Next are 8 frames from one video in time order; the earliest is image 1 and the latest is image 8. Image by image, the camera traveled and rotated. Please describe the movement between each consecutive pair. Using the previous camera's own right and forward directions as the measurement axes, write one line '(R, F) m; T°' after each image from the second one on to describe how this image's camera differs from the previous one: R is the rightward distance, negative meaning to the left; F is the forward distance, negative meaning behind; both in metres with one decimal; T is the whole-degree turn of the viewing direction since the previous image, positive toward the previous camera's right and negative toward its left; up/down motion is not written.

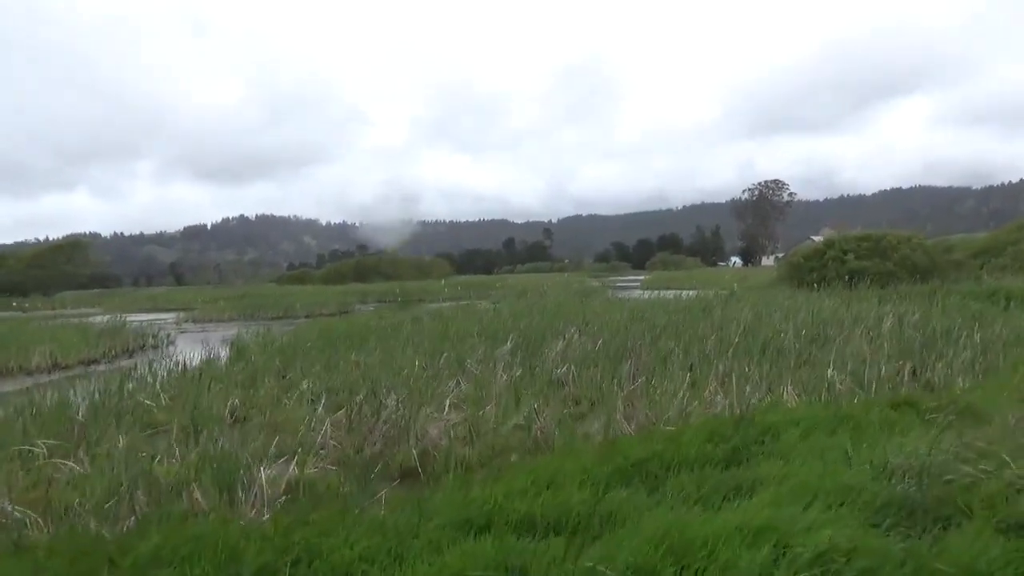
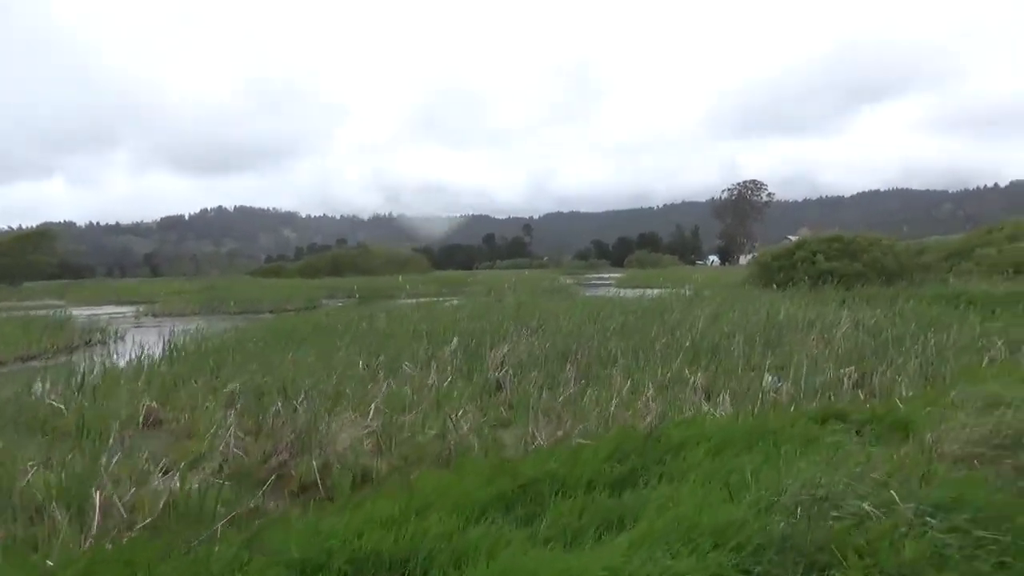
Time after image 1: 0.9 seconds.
(+0.5, +0.3) m; +1°
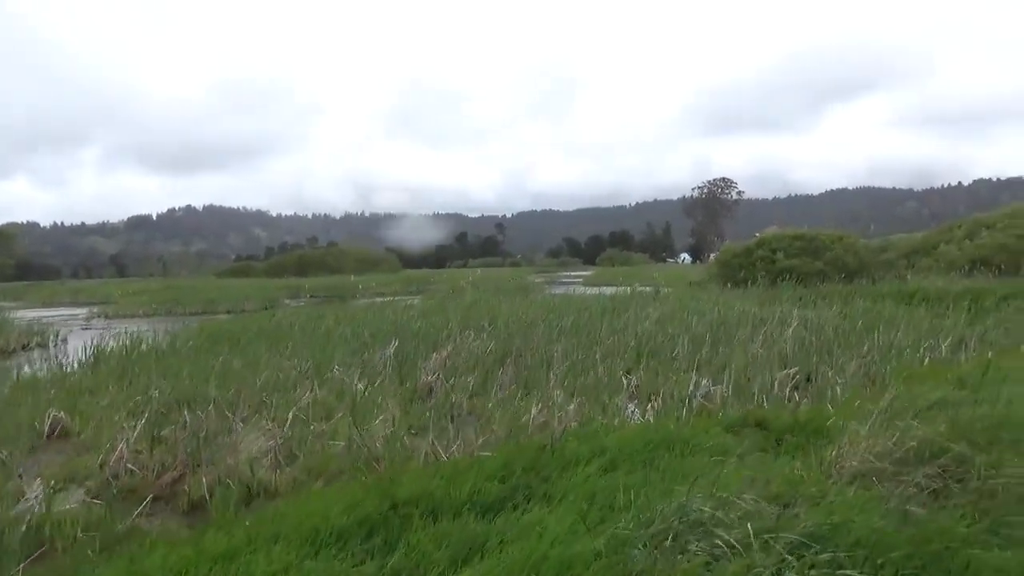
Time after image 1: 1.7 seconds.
(+0.4, +0.3) m; +2°
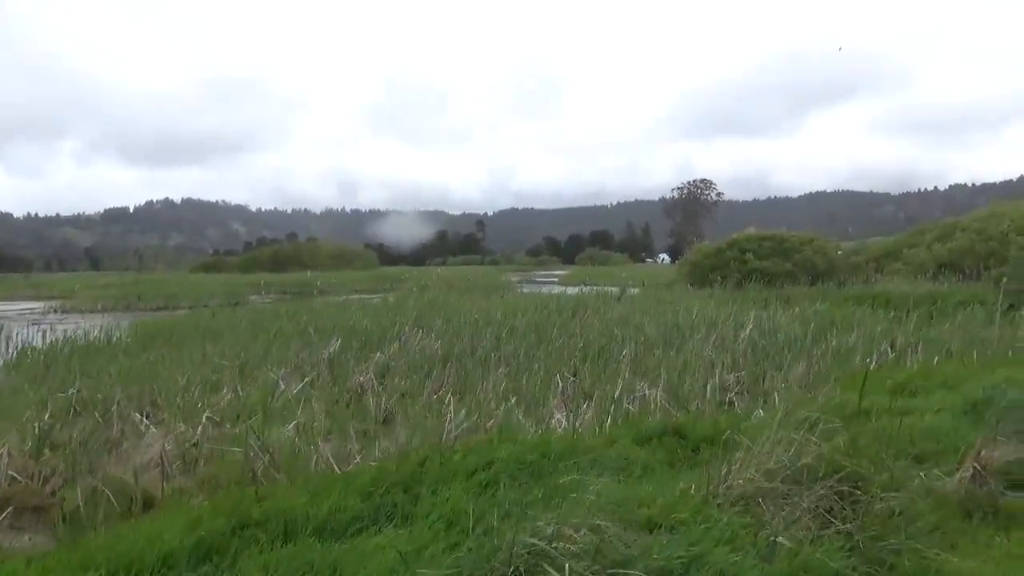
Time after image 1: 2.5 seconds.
(+0.4, +0.3) m; +1°
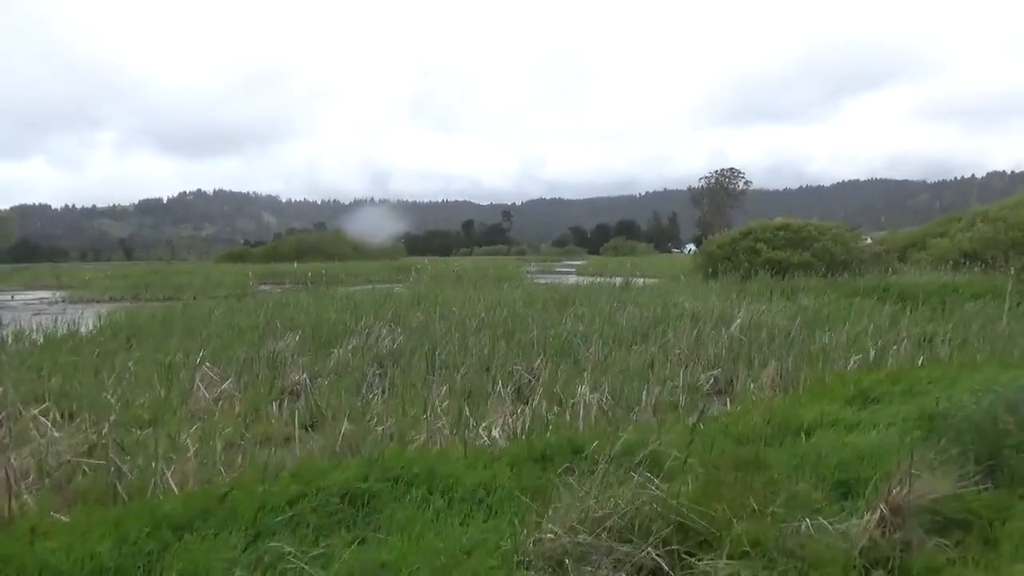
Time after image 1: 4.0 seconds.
(+0.8, +0.6) m; -2°
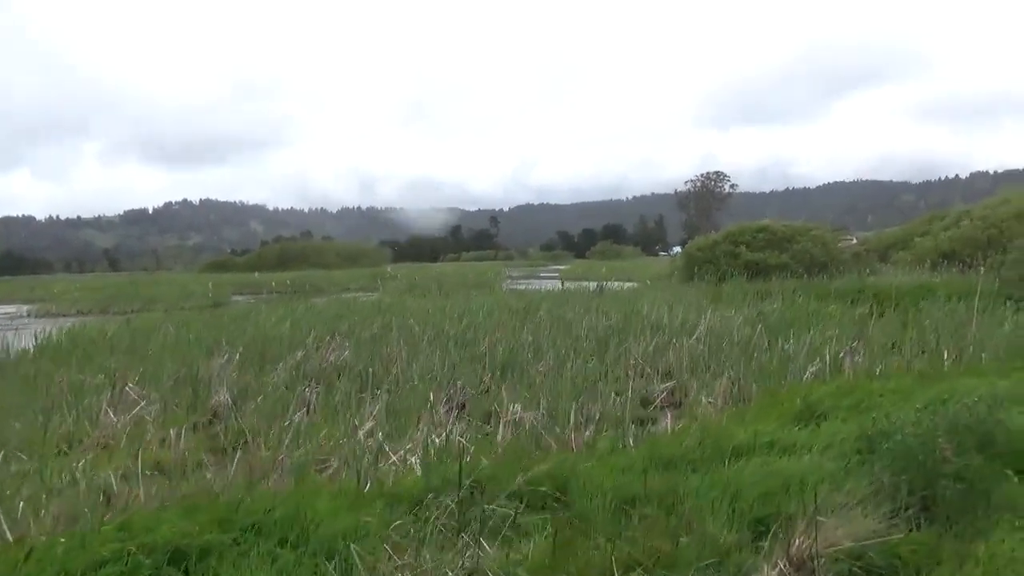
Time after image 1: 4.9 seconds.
(+0.5, +0.4) m; +1°
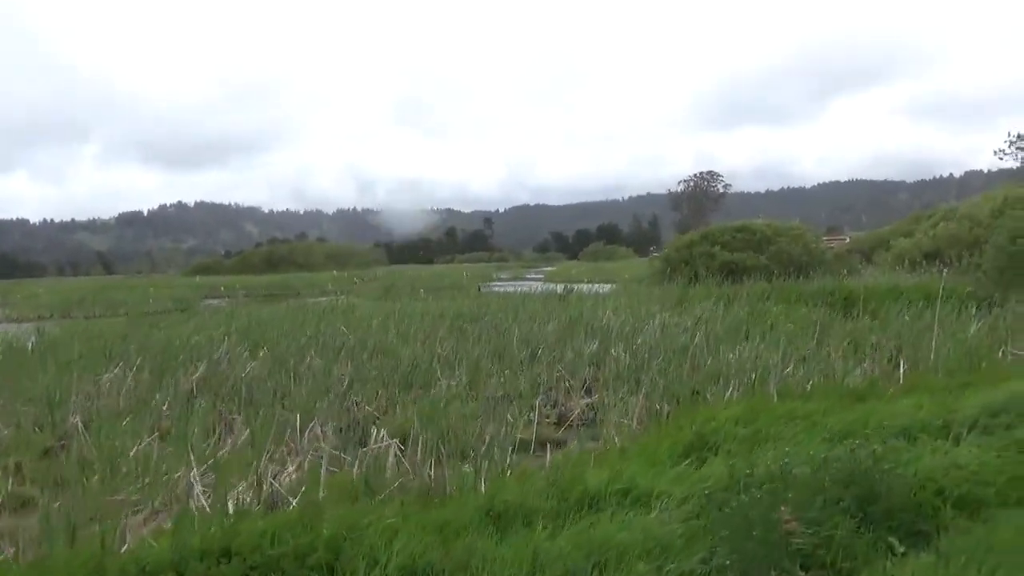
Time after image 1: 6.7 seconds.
(+0.8, +0.7) m; 0°
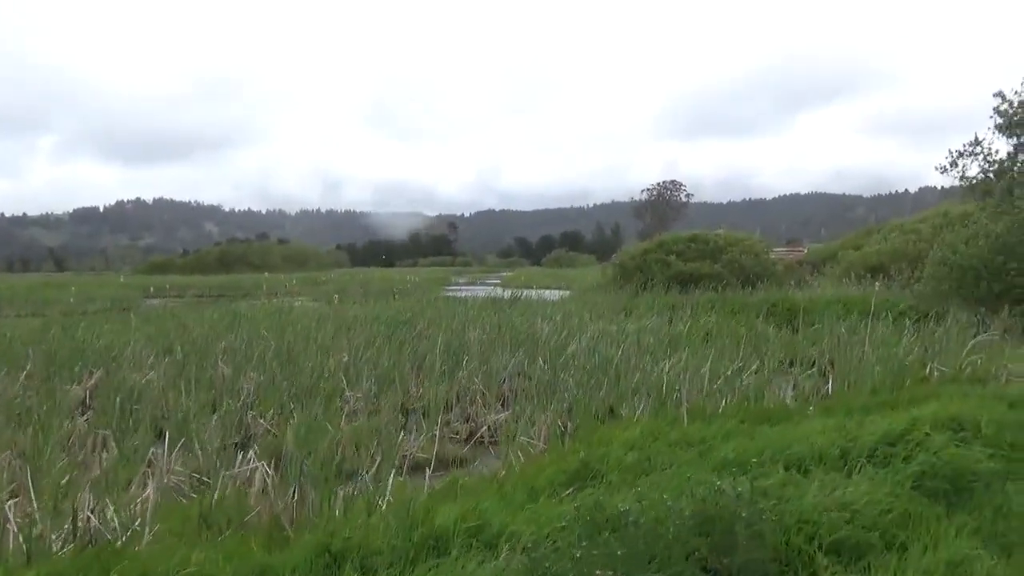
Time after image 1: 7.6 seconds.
(+0.5, +0.4) m; +3°
